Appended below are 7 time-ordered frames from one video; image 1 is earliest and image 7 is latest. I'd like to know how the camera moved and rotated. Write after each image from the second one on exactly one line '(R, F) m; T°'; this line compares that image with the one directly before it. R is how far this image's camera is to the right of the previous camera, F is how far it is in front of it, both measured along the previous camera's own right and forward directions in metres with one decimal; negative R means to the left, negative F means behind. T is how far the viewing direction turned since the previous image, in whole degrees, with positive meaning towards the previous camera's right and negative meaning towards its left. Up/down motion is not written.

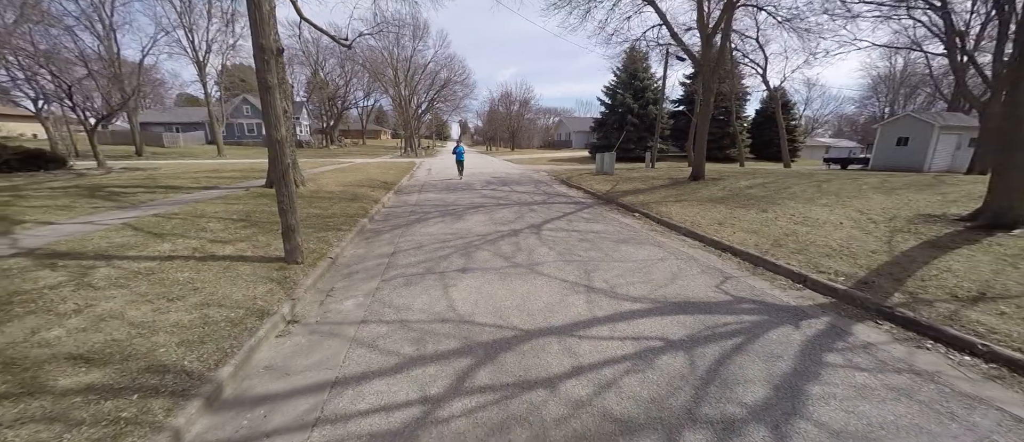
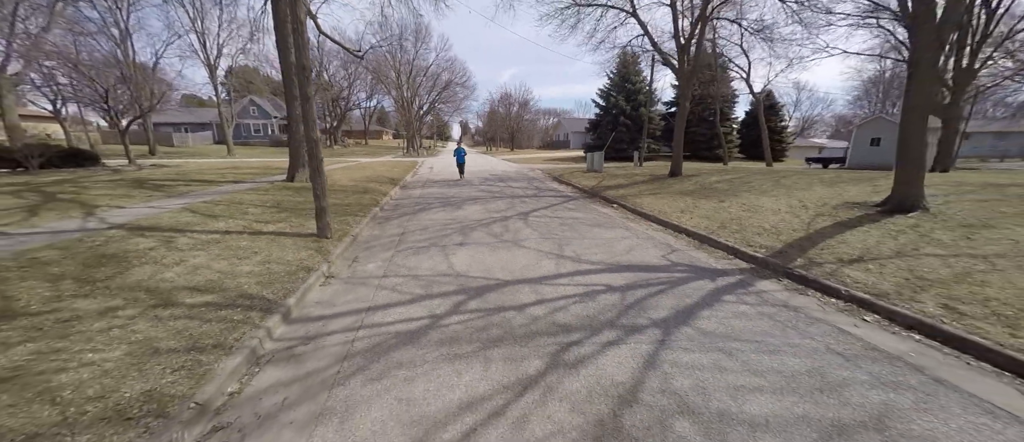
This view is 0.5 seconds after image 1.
(+0.2, -1.1) m; 0°
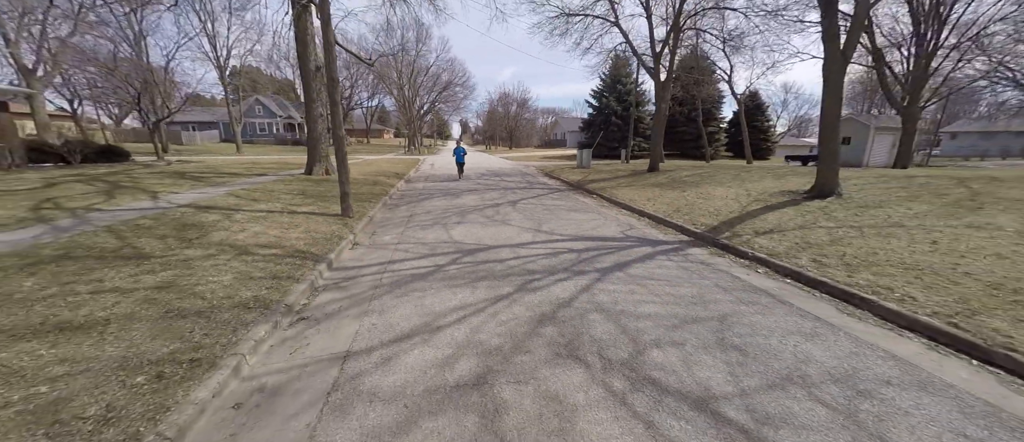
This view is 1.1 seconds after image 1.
(+0.2, -1.3) m; 0°
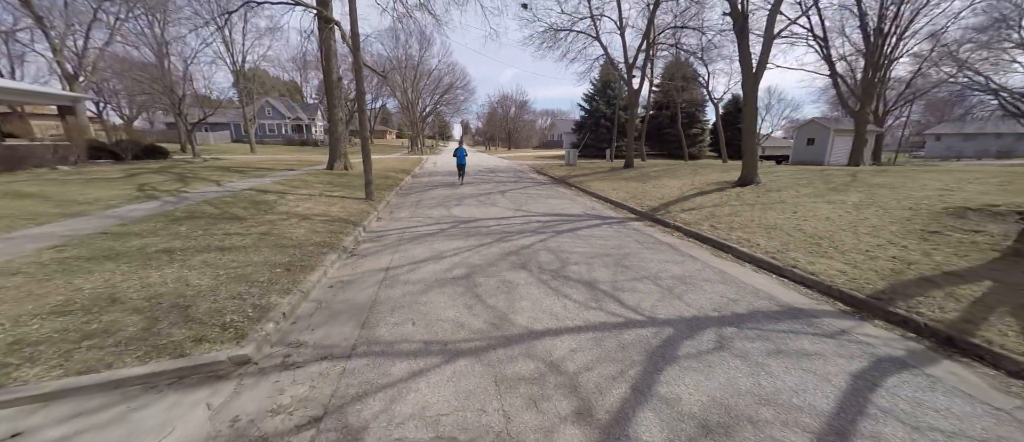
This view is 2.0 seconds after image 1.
(+0.4, -1.9) m; 0°
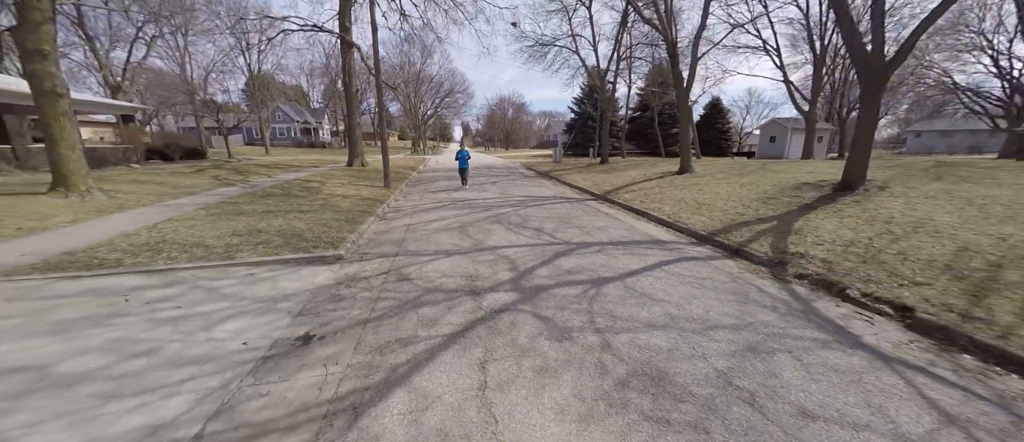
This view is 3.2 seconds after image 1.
(+0.5, -2.5) m; 0°
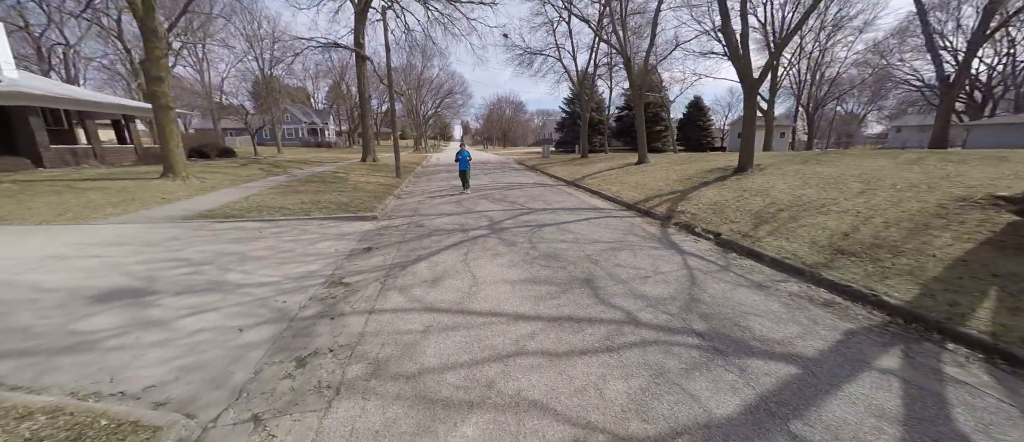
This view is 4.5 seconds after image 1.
(+0.5, -2.6) m; 0°
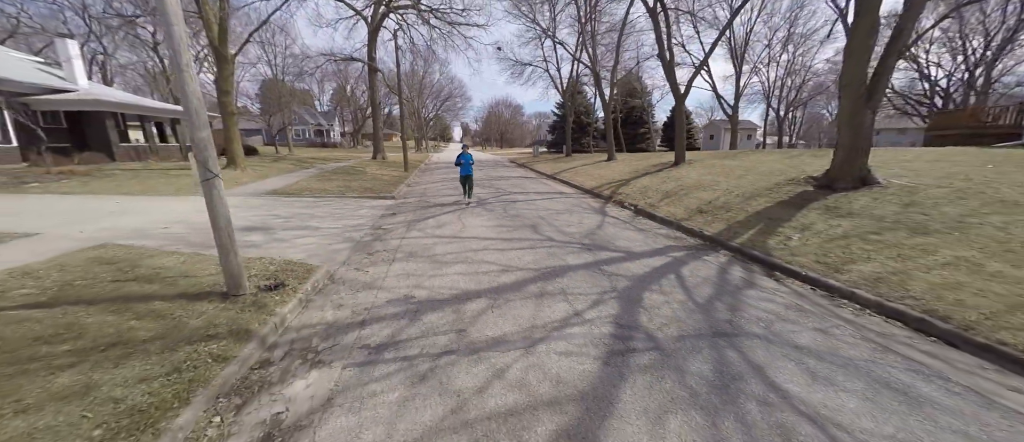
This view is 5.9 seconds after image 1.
(+0.5, -2.8) m; 0°
